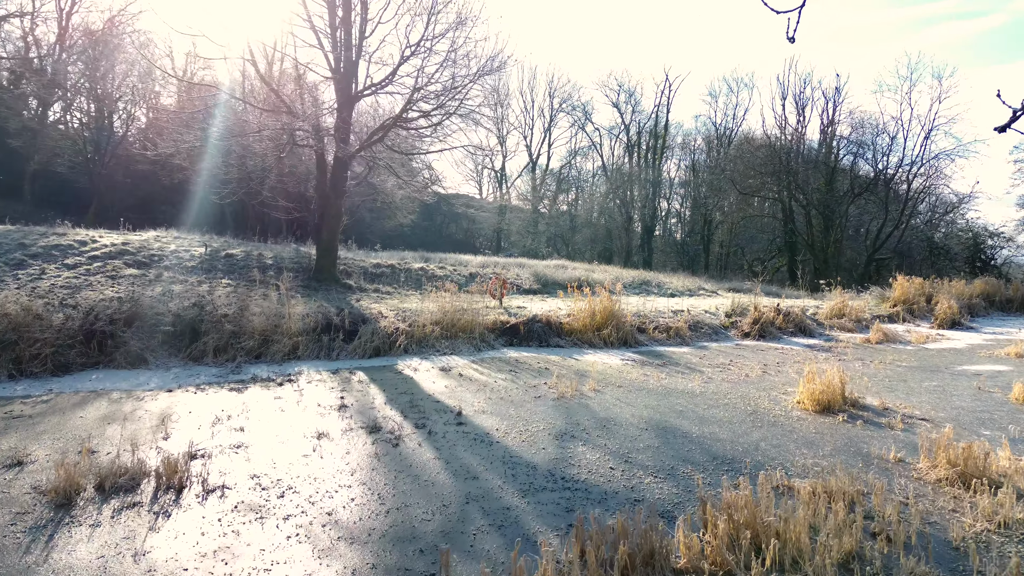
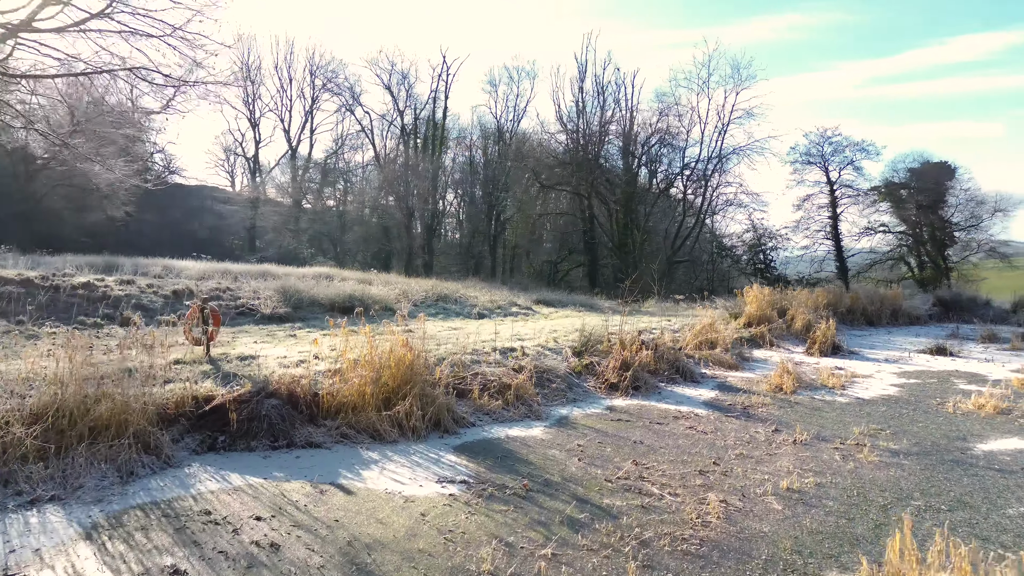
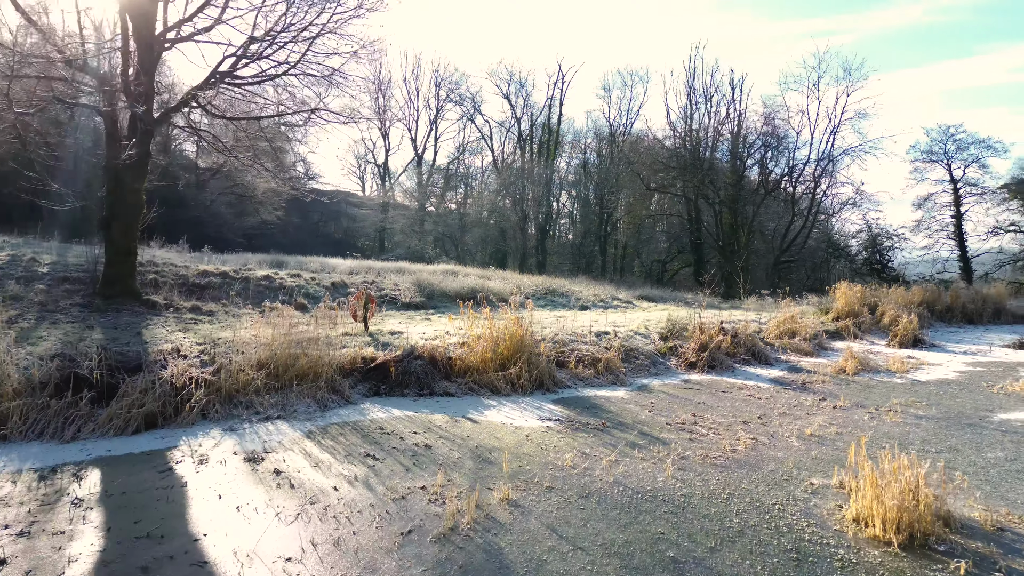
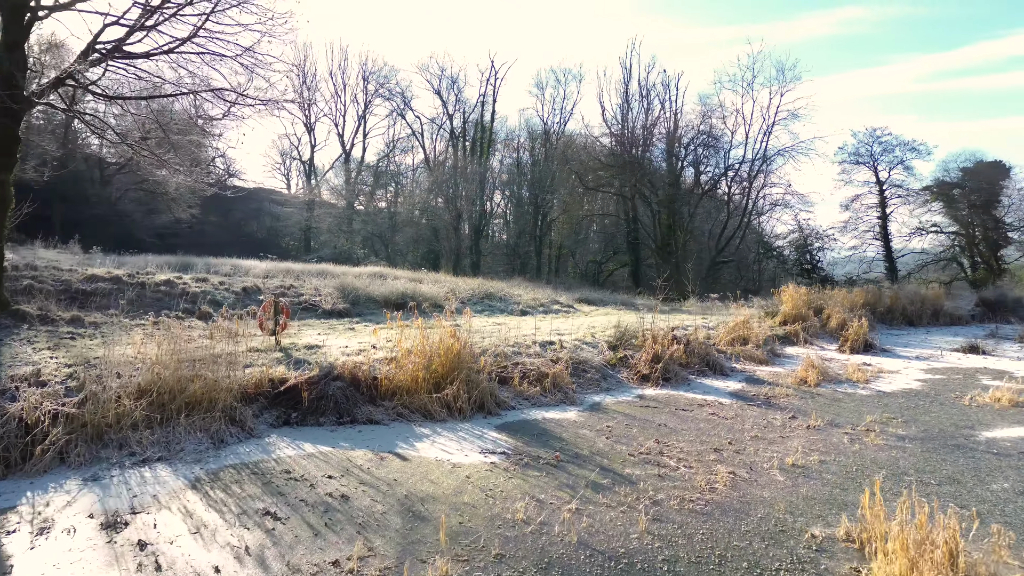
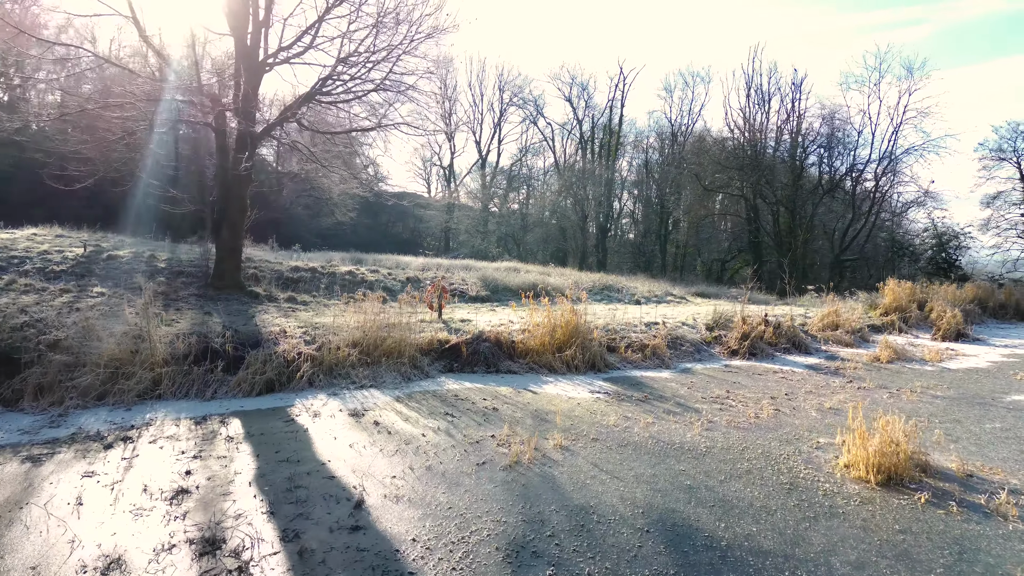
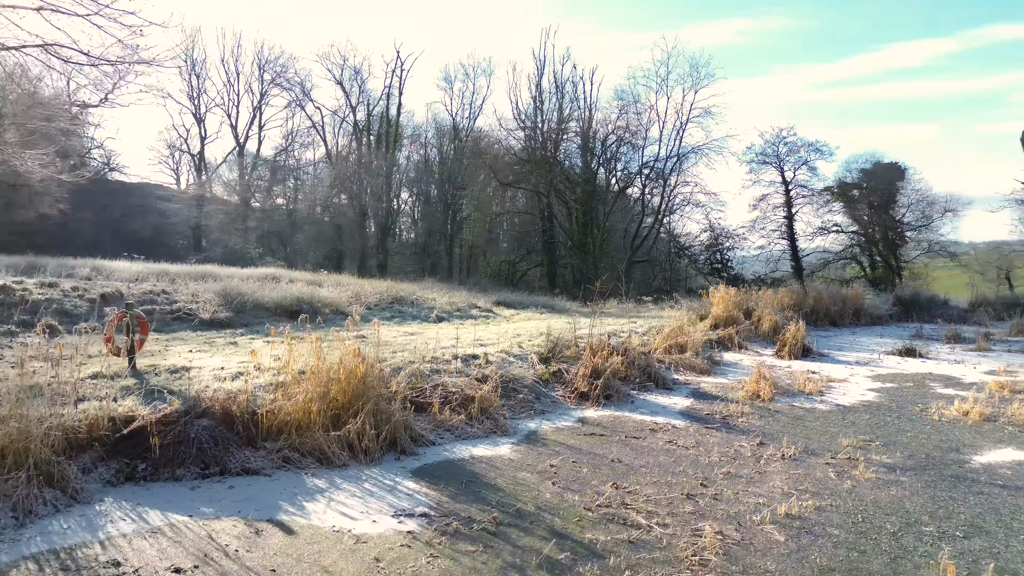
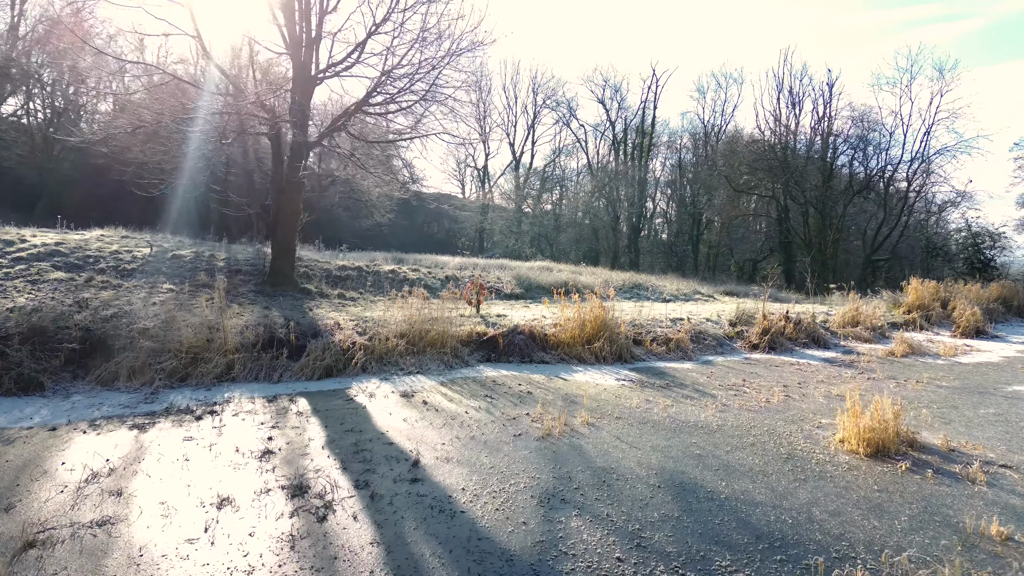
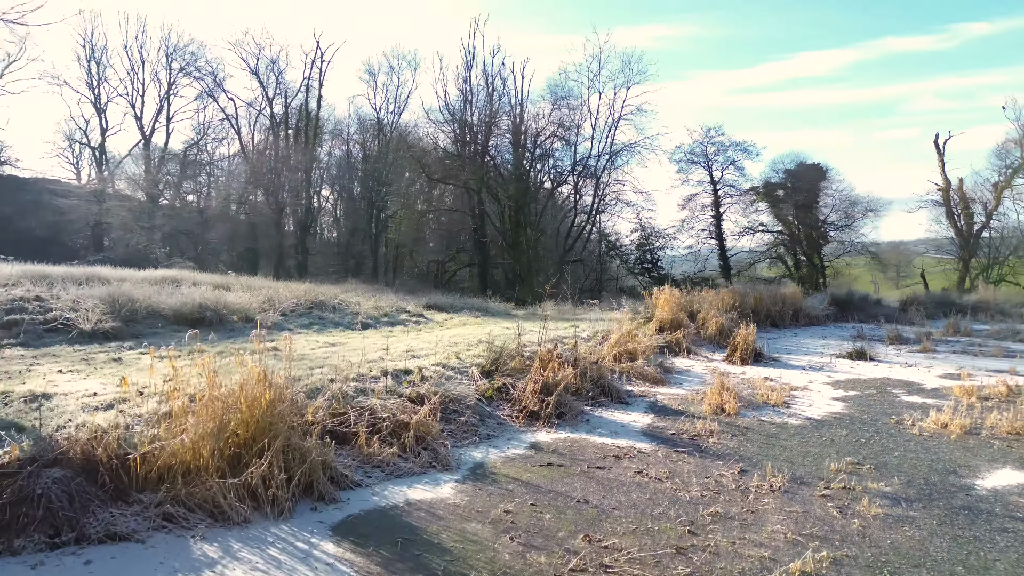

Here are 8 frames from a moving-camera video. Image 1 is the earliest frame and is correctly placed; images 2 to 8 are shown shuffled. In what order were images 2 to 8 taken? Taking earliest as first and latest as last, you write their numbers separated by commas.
7, 5, 3, 4, 2, 6, 8
